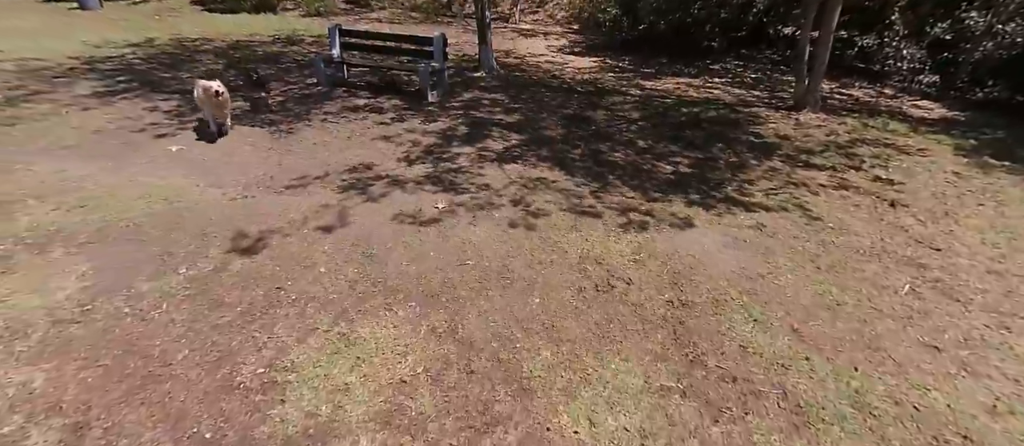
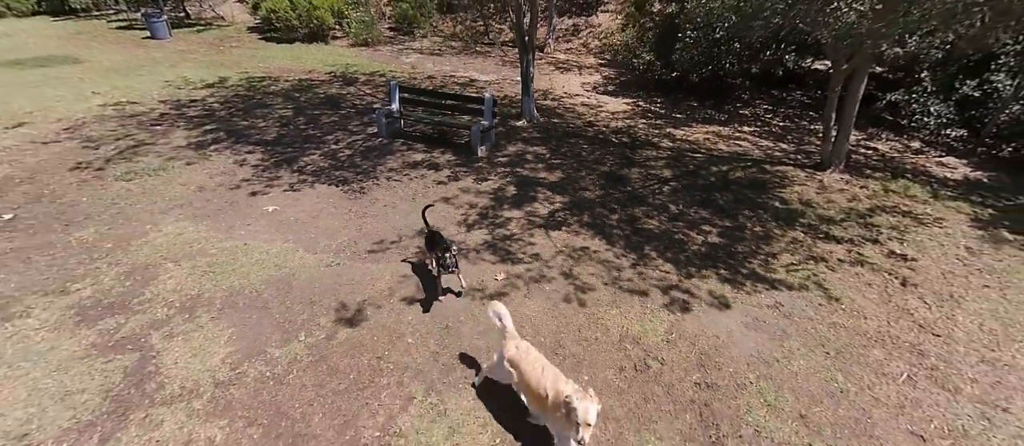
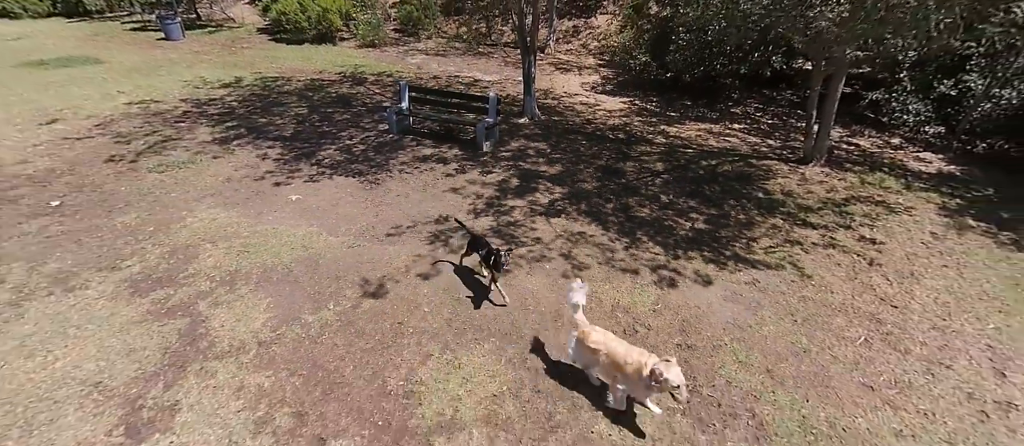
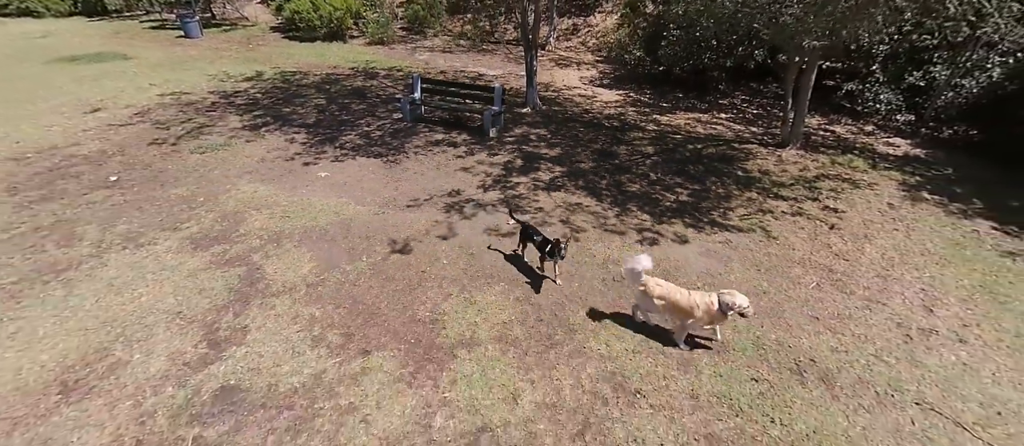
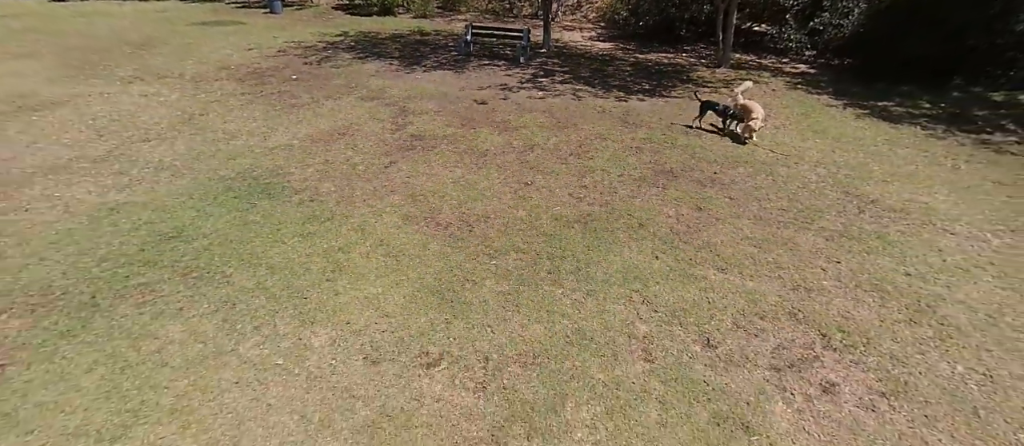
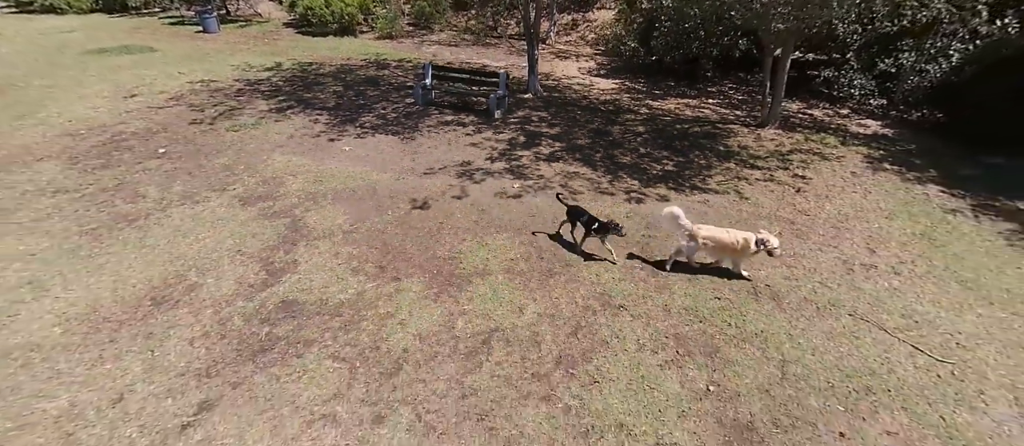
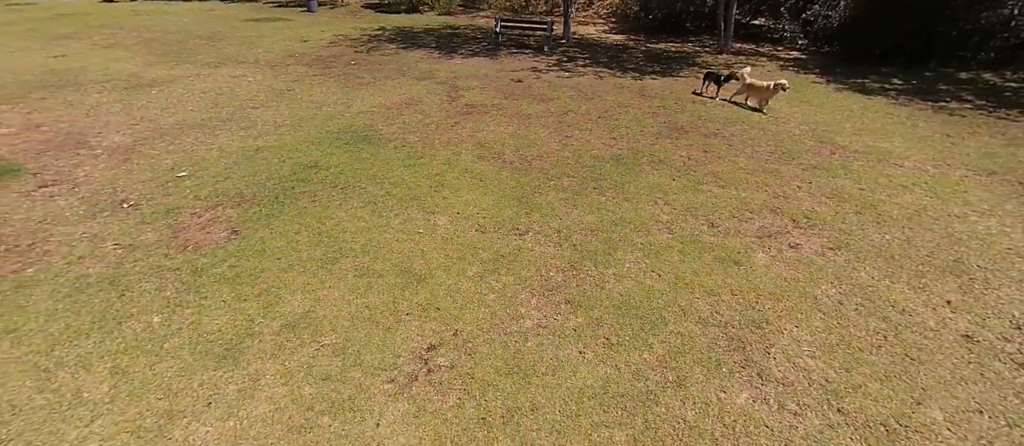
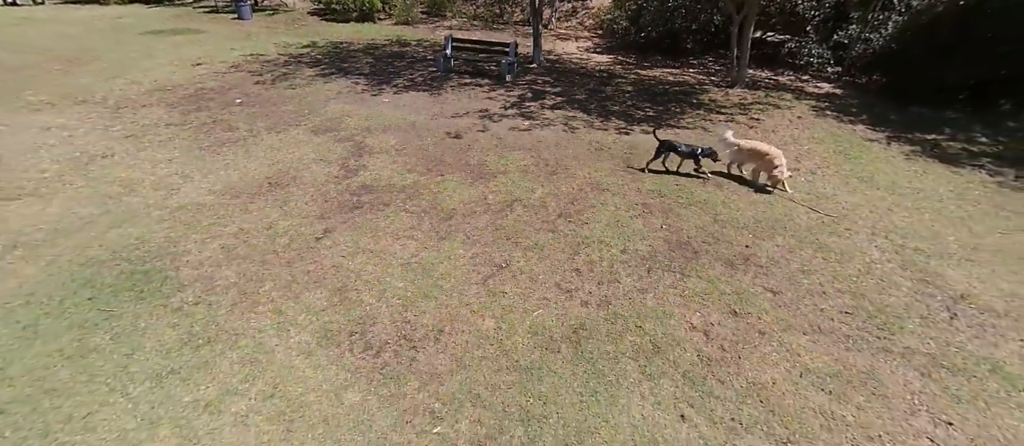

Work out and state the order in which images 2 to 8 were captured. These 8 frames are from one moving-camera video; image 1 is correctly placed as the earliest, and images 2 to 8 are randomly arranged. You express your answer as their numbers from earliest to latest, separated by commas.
2, 3, 4, 6, 8, 5, 7
